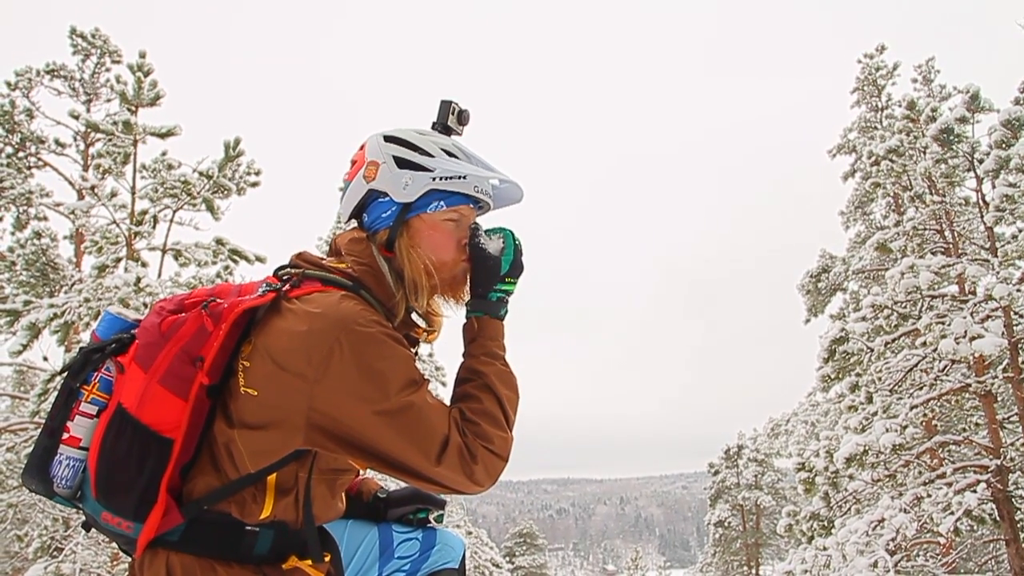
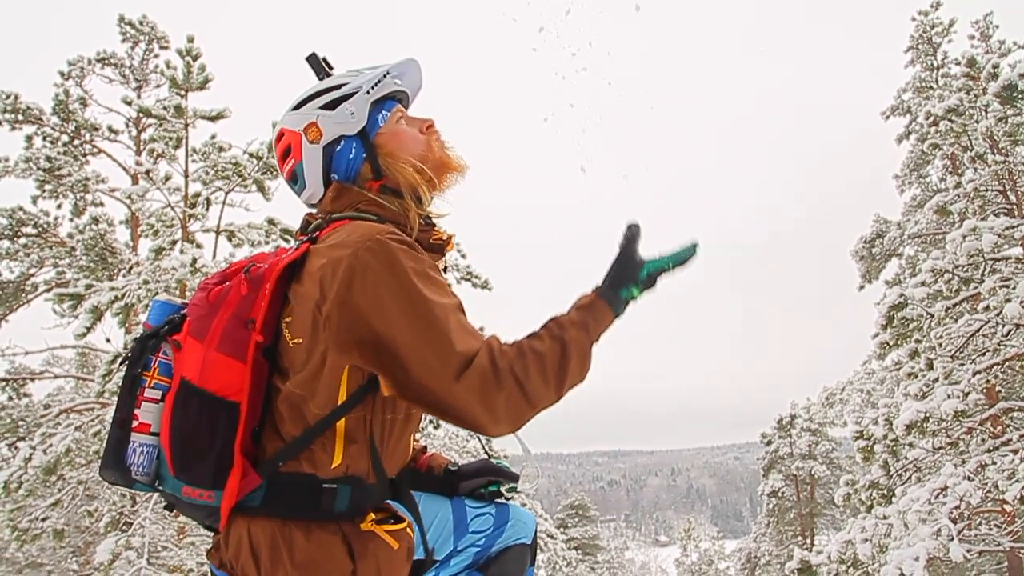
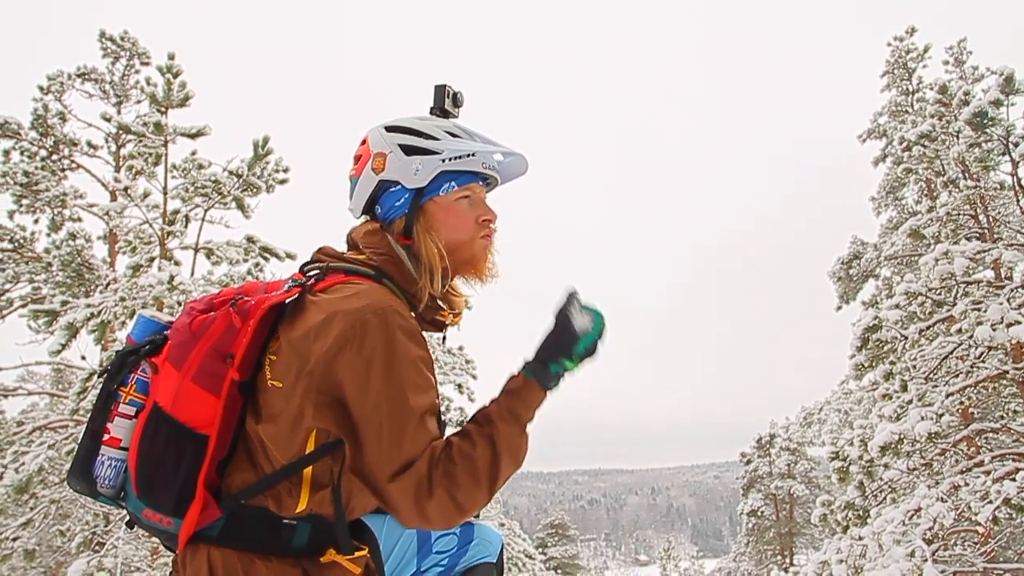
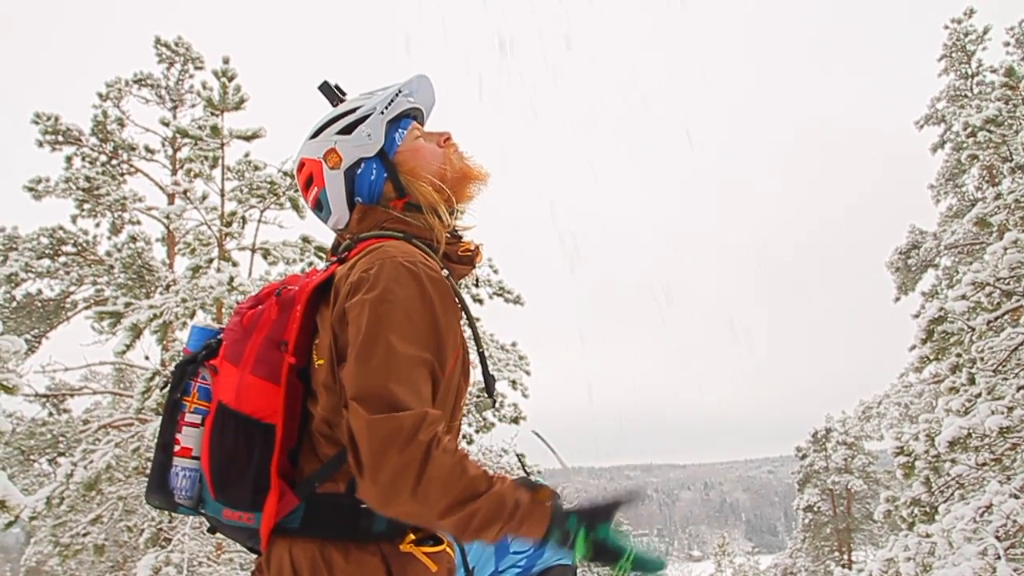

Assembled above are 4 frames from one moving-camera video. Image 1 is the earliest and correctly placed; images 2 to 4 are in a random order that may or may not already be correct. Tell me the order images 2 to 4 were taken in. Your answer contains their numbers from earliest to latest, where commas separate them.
3, 2, 4
